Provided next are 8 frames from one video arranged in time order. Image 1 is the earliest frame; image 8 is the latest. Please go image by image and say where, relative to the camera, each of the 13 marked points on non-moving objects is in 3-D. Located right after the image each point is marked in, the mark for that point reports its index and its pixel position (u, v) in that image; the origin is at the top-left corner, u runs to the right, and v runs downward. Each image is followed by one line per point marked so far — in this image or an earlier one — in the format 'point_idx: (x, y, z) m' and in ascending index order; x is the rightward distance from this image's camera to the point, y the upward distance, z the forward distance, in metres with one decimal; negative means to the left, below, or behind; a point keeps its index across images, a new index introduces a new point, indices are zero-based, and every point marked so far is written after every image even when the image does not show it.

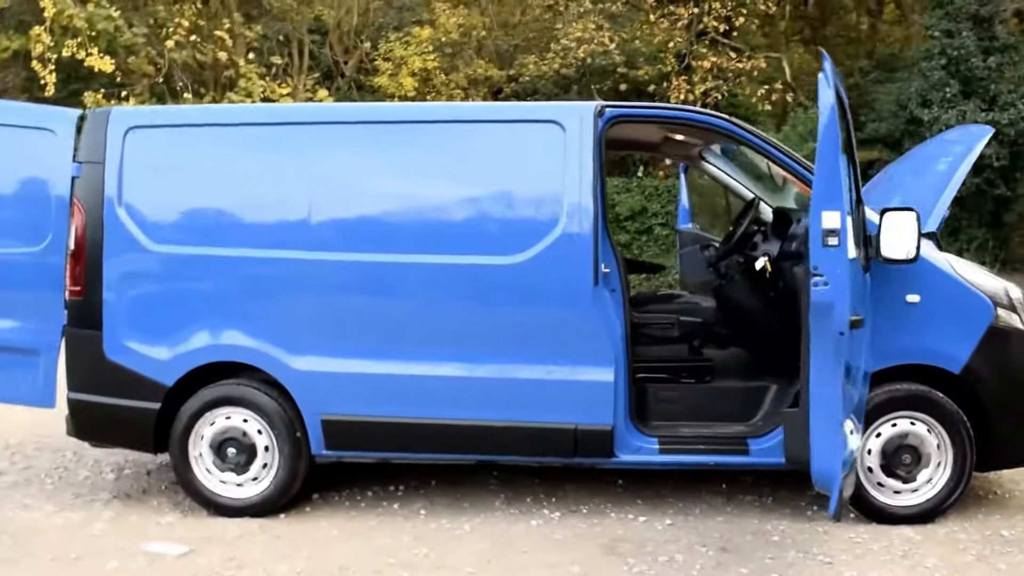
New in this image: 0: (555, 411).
0: (+0.3, -0.5, +4.5) m
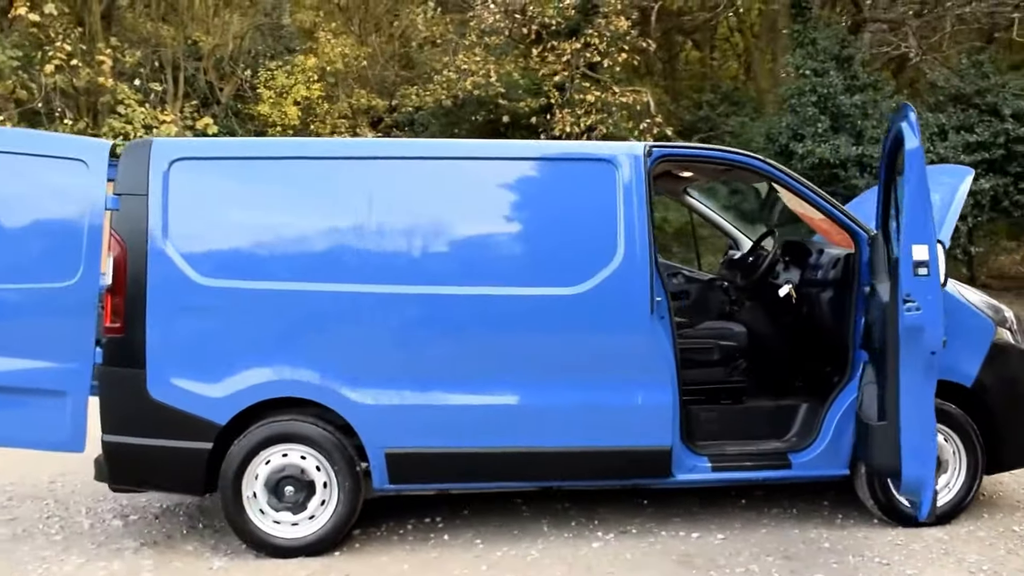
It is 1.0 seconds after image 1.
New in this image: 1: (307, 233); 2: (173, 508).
0: (+0.6, -0.6, +4.7) m
1: (-1.1, +0.2, +4.5) m
2: (-1.6, -1.1, +5.4) m
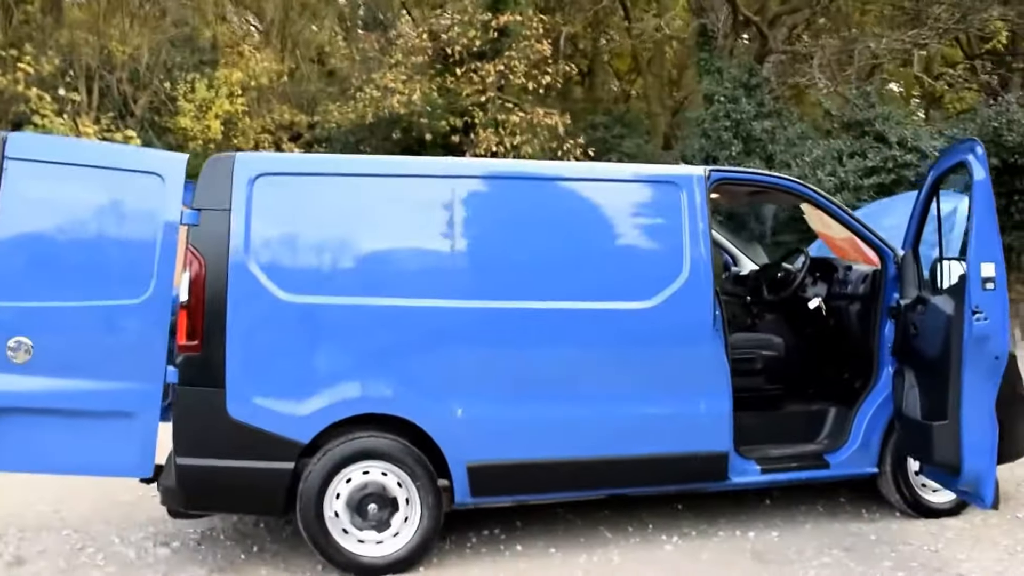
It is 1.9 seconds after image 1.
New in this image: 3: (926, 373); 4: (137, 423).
0: (+0.9, -0.7, +4.9) m
1: (-0.7, +0.2, +4.5) m
2: (-1.4, -1.2, +5.3) m
3: (+1.8, -0.4, +4.7) m
4: (-1.5, -0.5, +4.4) m
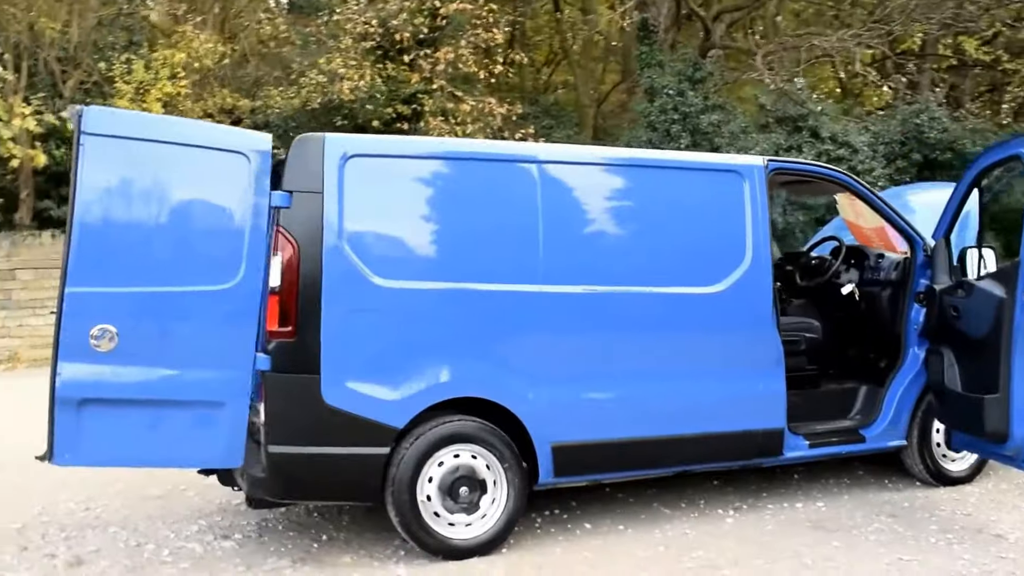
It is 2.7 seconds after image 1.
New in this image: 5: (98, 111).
0: (+1.2, -0.6, +5.1) m
1: (-0.4, +0.2, +4.5) m
2: (-1.2, -1.1, +5.2) m
3: (+2.1, -0.3, +5.0) m
4: (-1.1, -0.5, +4.3) m
5: (-1.6, +0.7, +4.2) m
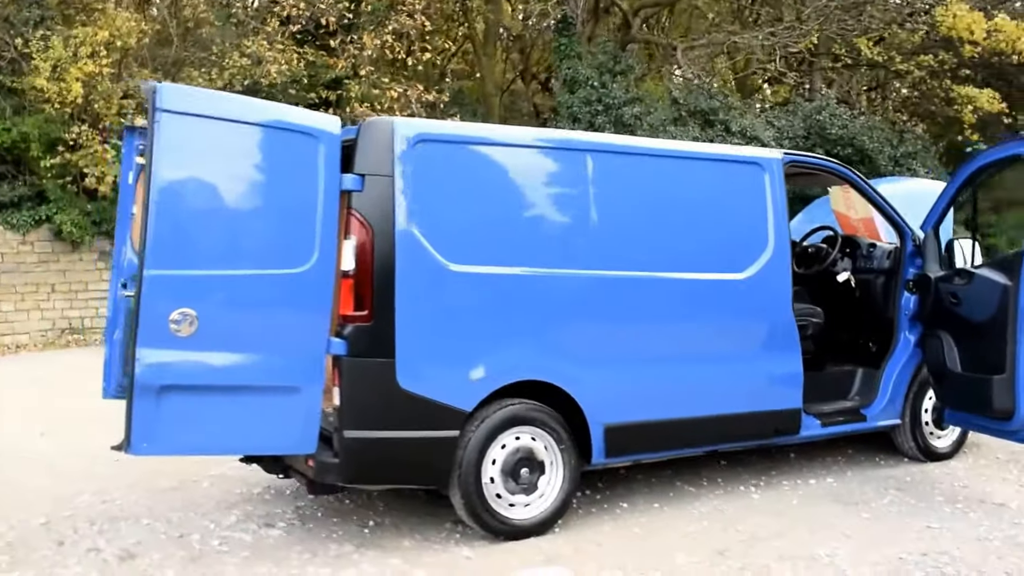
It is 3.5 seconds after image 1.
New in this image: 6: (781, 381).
0: (+1.3, -0.6, +5.4) m
1: (-0.1, +0.3, +4.6) m
2: (-1.0, -1.1, +5.2) m
3: (+2.3, -0.2, +5.4) m
4: (-0.8, -0.4, +4.3) m
5: (-1.3, +0.7, +4.1) m
6: (+1.3, -0.5, +5.5) m
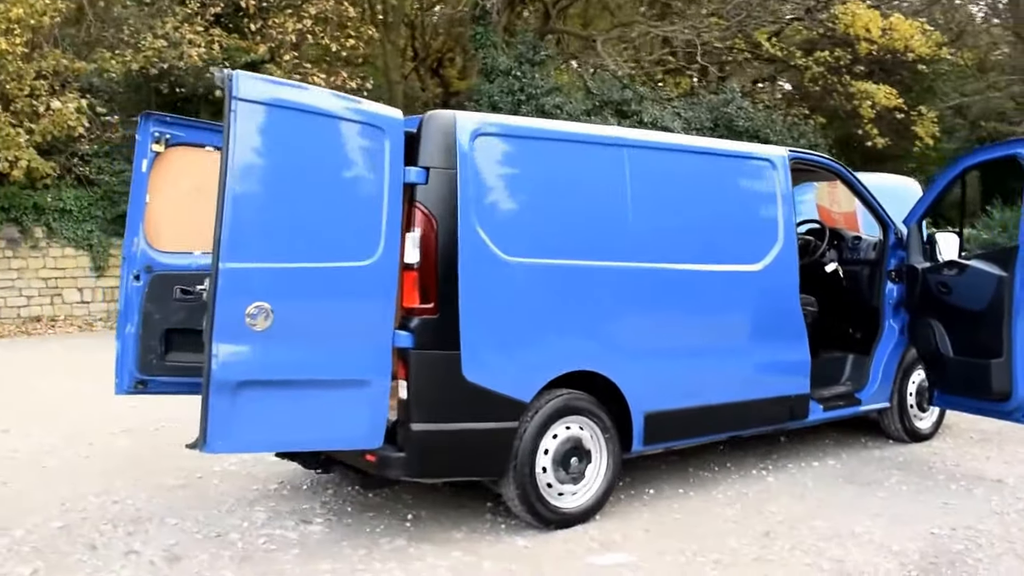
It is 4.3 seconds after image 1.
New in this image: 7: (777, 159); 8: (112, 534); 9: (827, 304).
0: (+1.4, -0.5, +5.6) m
1: (+0.1, +0.3, +4.6) m
2: (-0.8, -1.0, +5.1) m
3: (+2.4, -0.2, +5.8) m
4: (-0.5, -0.4, +4.2) m
5: (-0.9, +0.8, +3.9) m
6: (+1.4, -0.4, +5.6) m
7: (+1.4, +0.7, +5.7) m
8: (-1.7, -1.1, +4.7) m
9: (+1.9, -0.1, +6.5) m
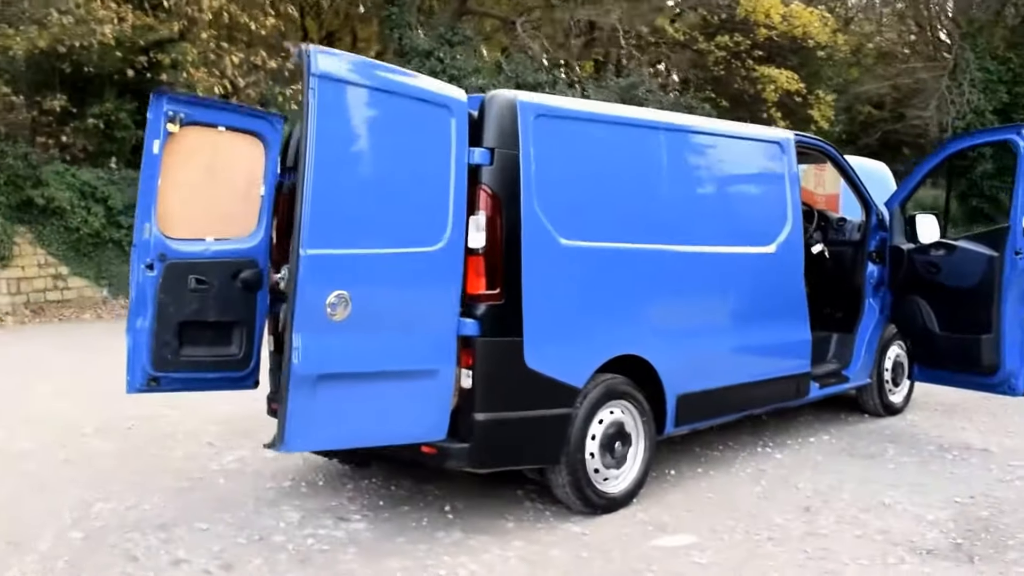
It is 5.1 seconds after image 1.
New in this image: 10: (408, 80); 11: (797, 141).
0: (+1.5, -0.4, +5.8) m
1: (+0.3, +0.4, +4.6) m
2: (-0.7, -1.0, +4.9) m
3: (+2.4, -0.1, +6.0) m
4: (-0.3, -0.4, +4.1) m
5: (-0.7, +0.8, +3.7) m
6: (+1.5, -0.3, +5.8) m
7: (+1.4, +0.8, +5.8) m
8: (-1.5, -1.0, +4.4) m
9: (+1.8, 0.0, +6.7) m
10: (-0.4, +0.8, +4.0) m
11: (+1.5, +0.8, +5.9) m
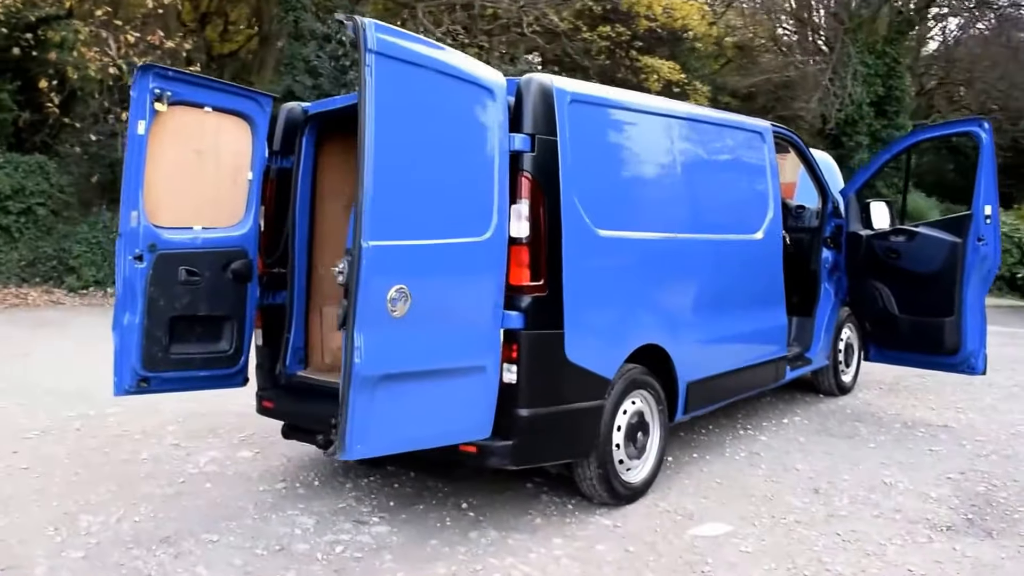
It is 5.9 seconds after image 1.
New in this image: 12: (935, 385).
0: (+1.4, -0.3, +5.8) m
1: (+0.4, +0.4, +4.5) m
2: (-0.6, -0.9, +4.7) m
3: (+2.3, 0.0, +6.2) m
4: (-0.1, -0.3, +3.9) m
5: (-0.4, +0.8, +3.5) m
6: (+1.4, -0.2, +5.8) m
7: (+1.3, +0.9, +5.8) m
8: (-1.3, -1.0, +4.1) m
9: (+1.6, +0.1, +6.8) m
10: (-0.2, +0.8, +3.8) m
11: (+1.4, +0.9, +6.0) m
12: (+2.9, -0.7, +7.5) m
